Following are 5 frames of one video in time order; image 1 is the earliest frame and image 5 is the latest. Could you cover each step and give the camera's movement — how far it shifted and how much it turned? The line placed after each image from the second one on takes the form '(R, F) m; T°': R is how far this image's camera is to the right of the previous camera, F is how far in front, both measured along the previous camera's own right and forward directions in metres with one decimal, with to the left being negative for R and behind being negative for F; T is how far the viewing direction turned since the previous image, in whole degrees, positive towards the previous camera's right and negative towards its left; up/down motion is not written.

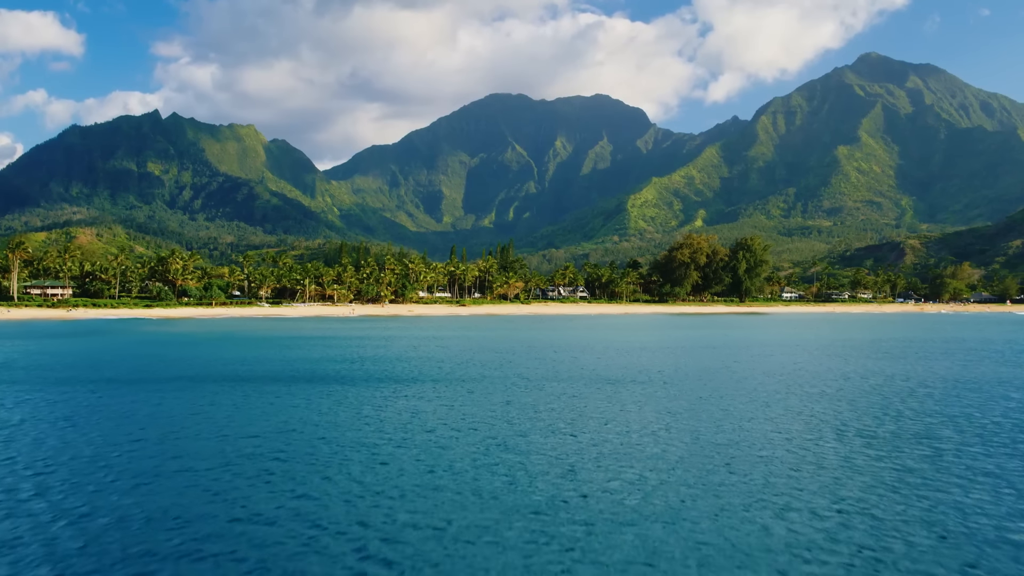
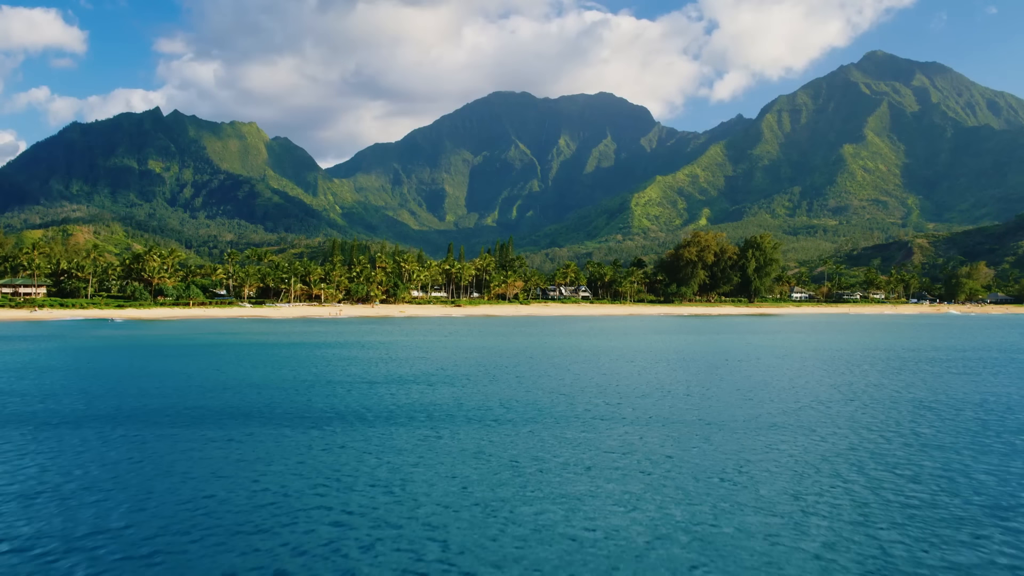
(+0.5, +3.5) m; 0°
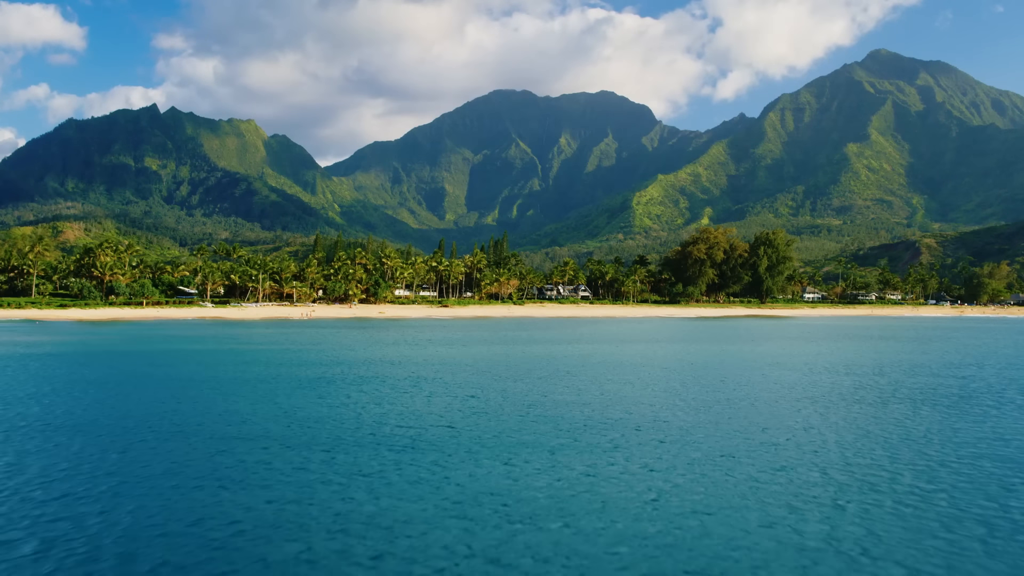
(+0.8, +5.6) m; 0°
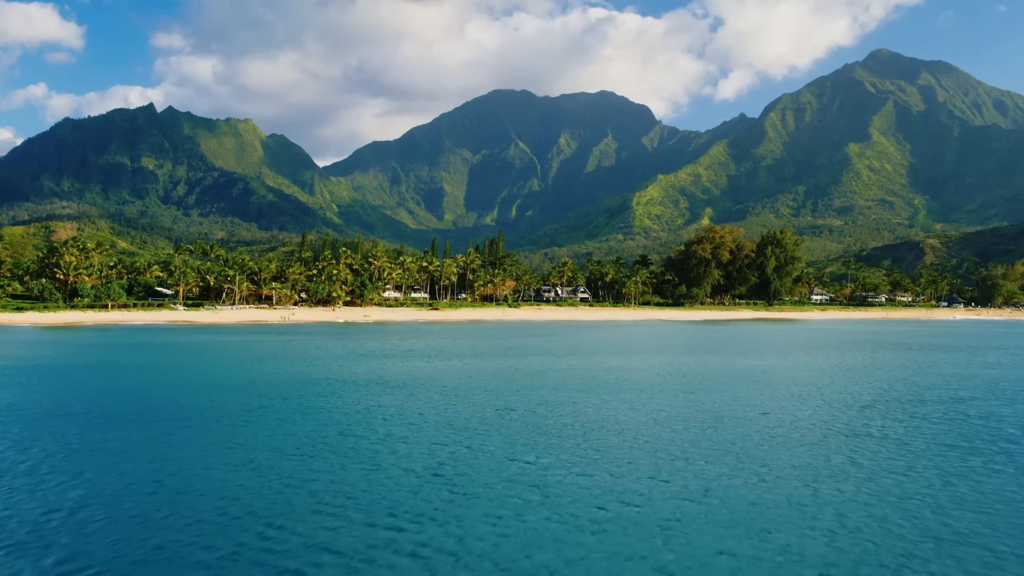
(+0.4, +3.5) m; 0°
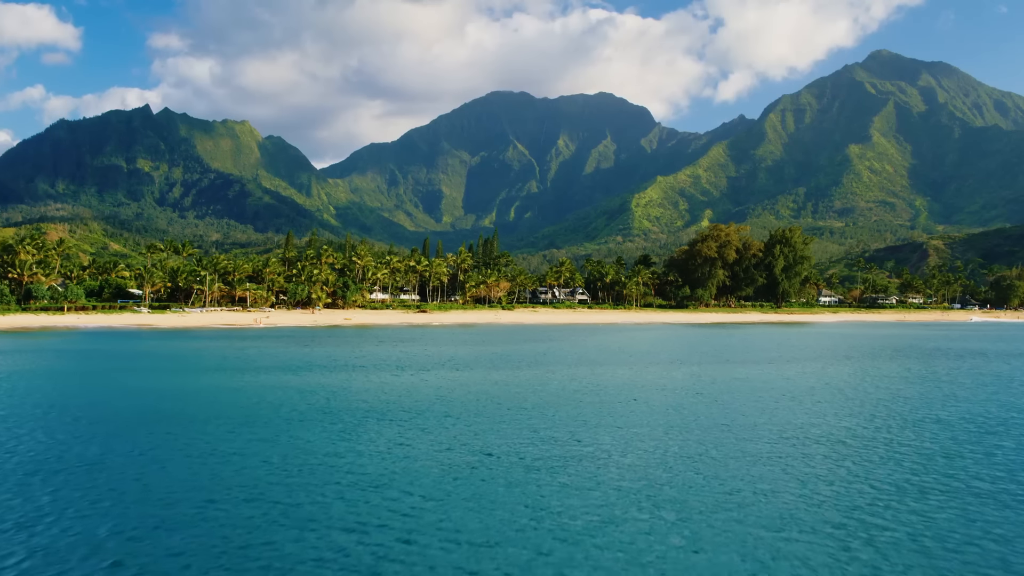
(+0.5, +3.7) m; 0°
